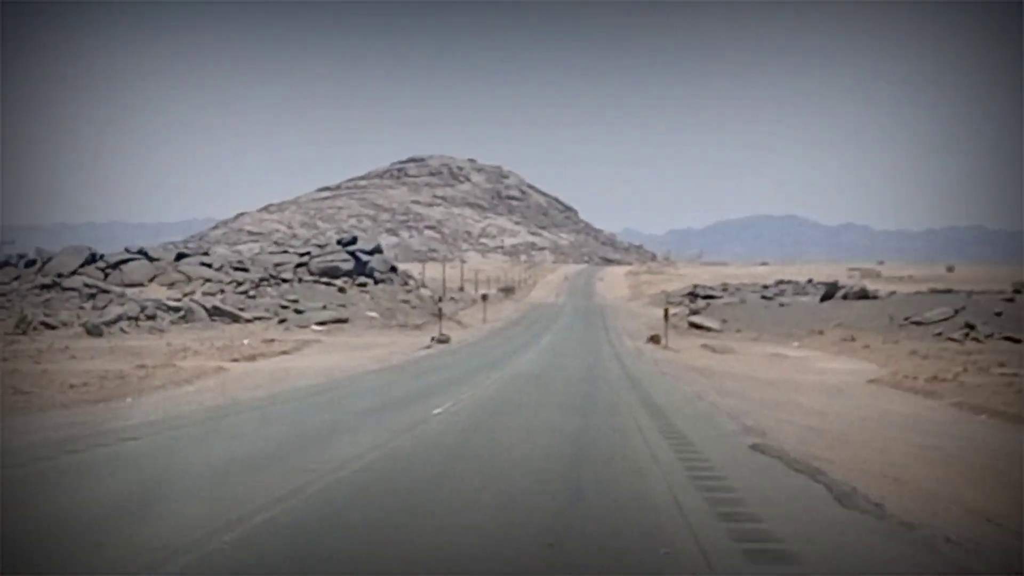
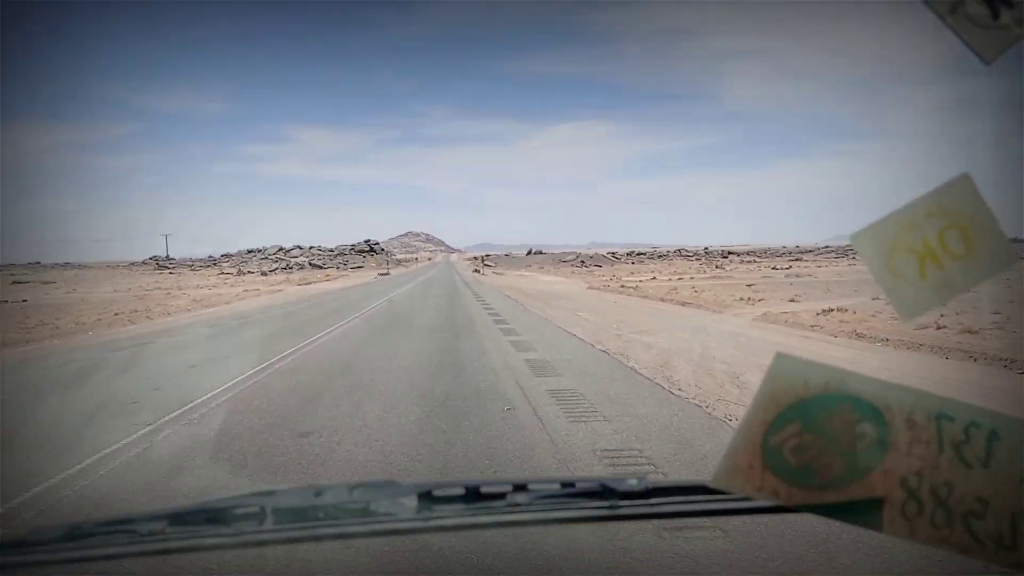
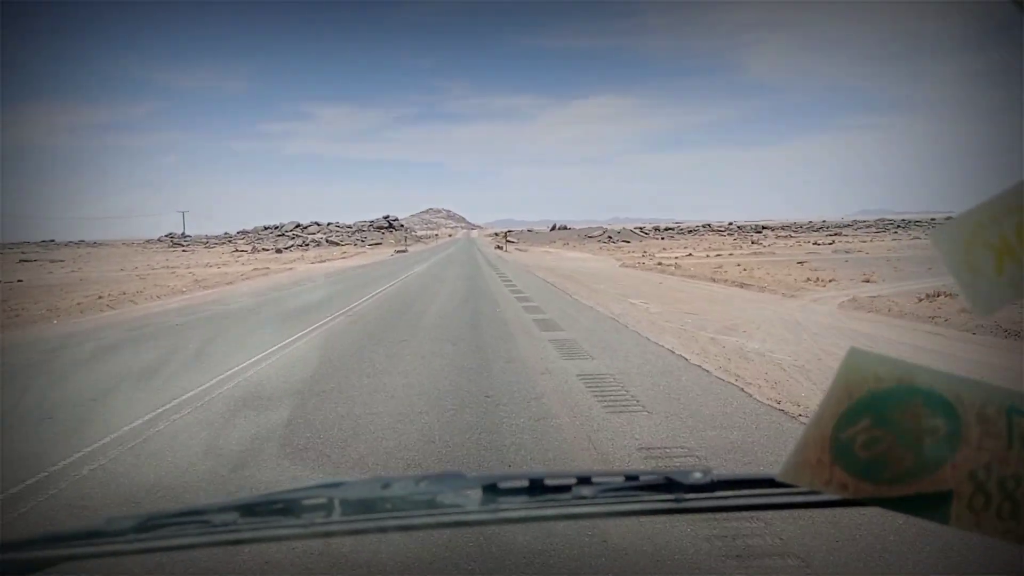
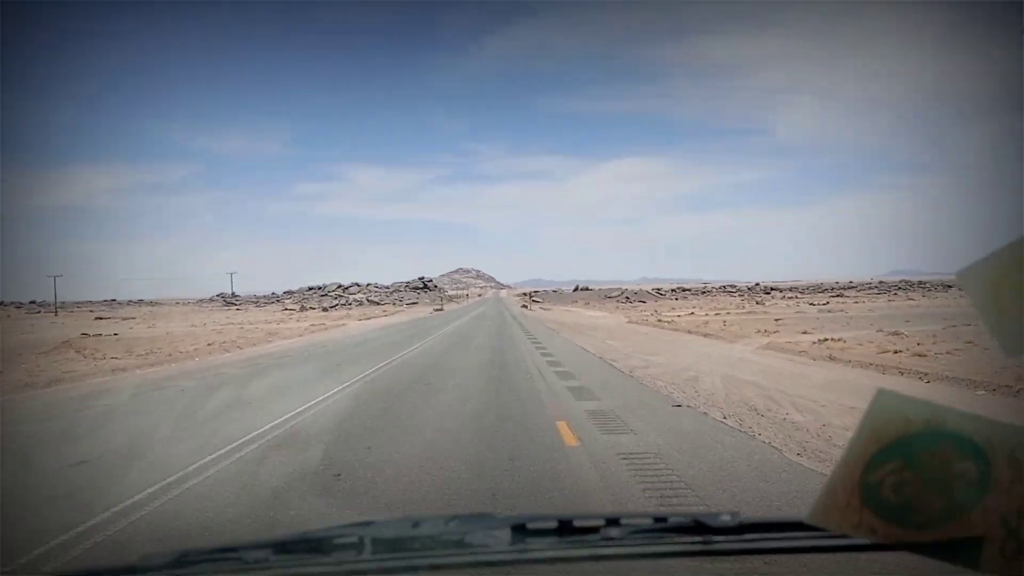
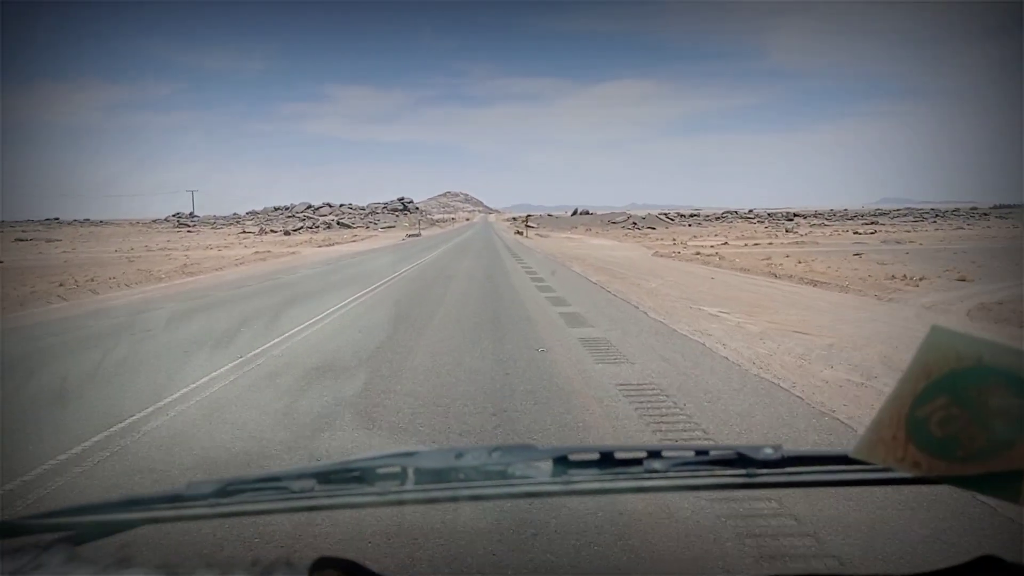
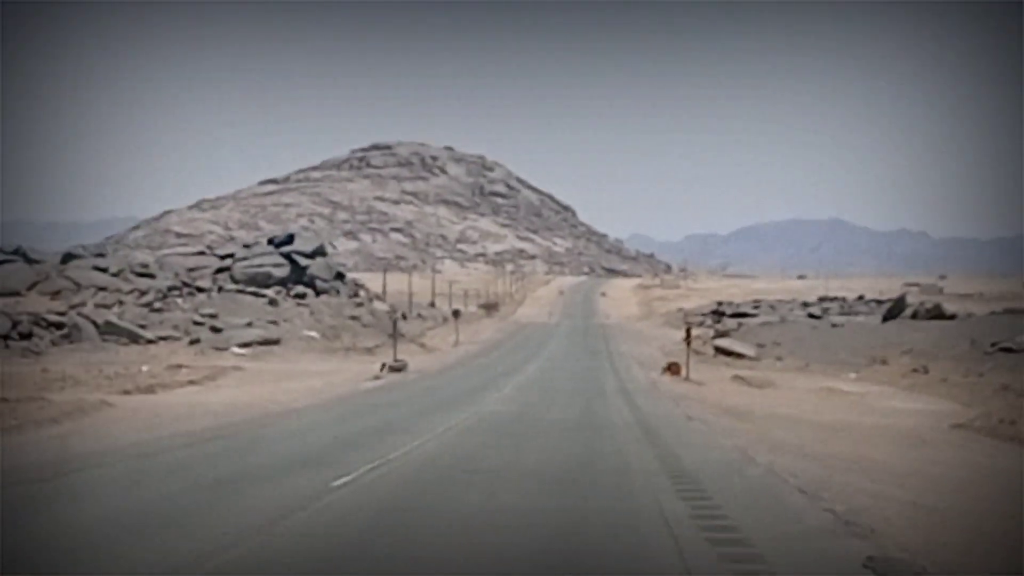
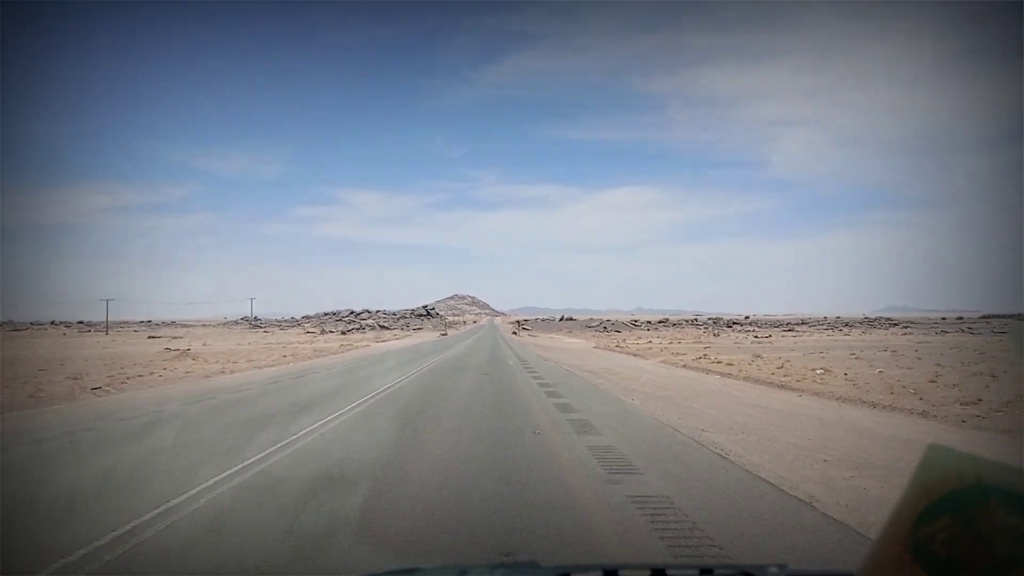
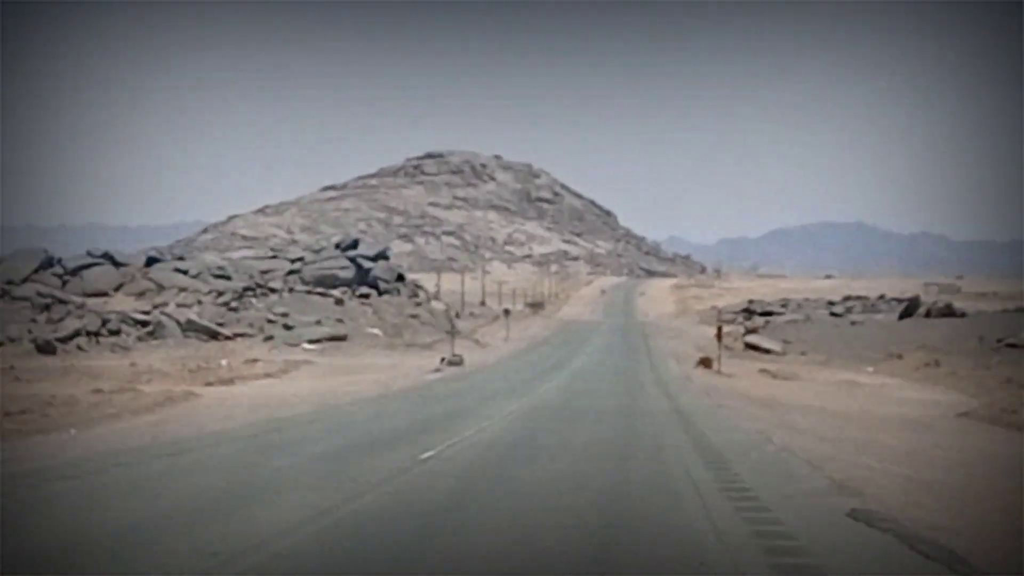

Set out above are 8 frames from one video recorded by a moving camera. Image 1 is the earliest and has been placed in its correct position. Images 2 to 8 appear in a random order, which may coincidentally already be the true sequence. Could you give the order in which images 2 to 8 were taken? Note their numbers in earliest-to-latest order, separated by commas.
8, 6, 7, 4, 2, 3, 5
